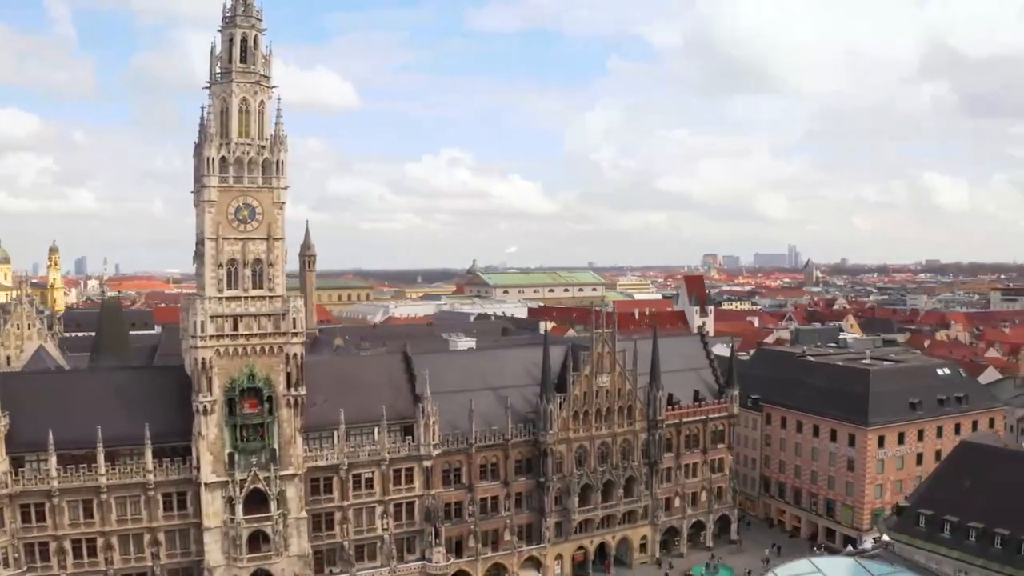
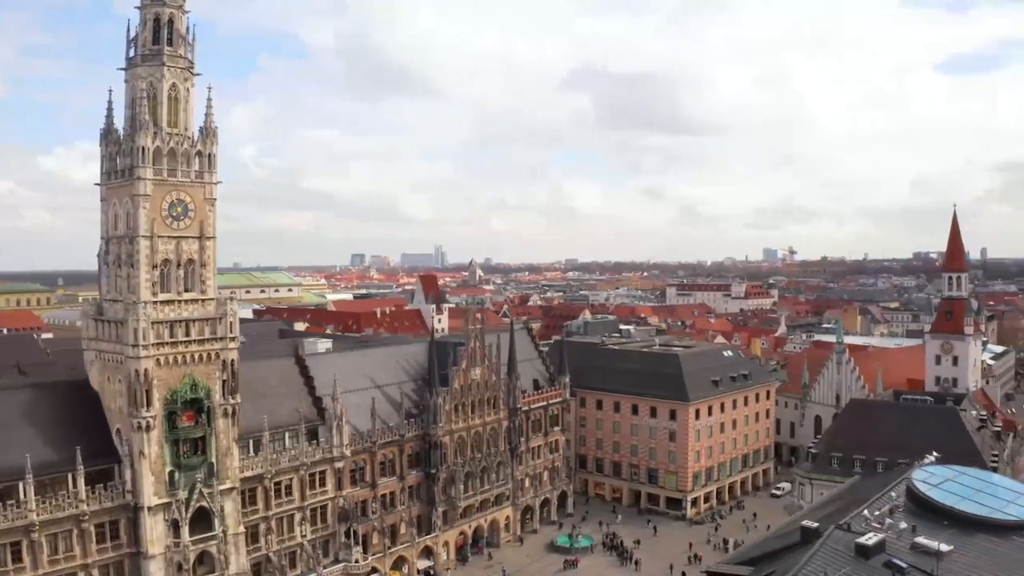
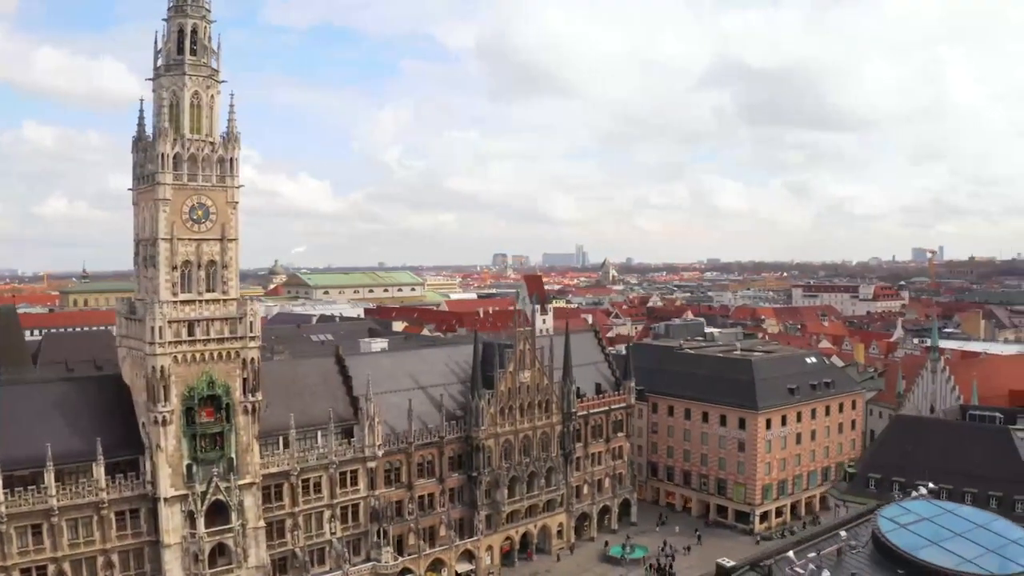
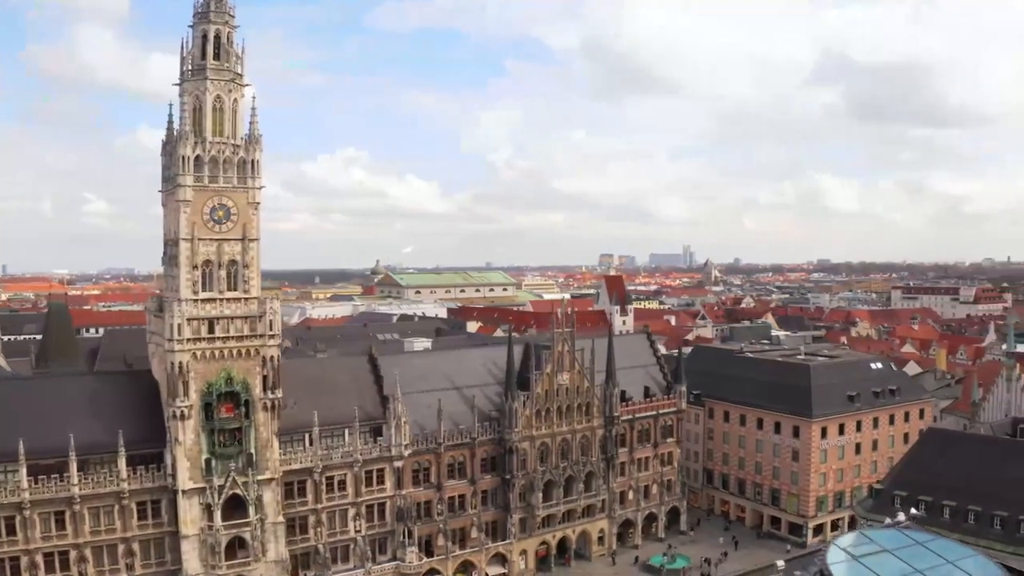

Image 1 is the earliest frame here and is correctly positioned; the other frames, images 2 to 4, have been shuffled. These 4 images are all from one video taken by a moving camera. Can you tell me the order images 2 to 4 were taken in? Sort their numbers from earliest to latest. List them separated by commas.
4, 3, 2
